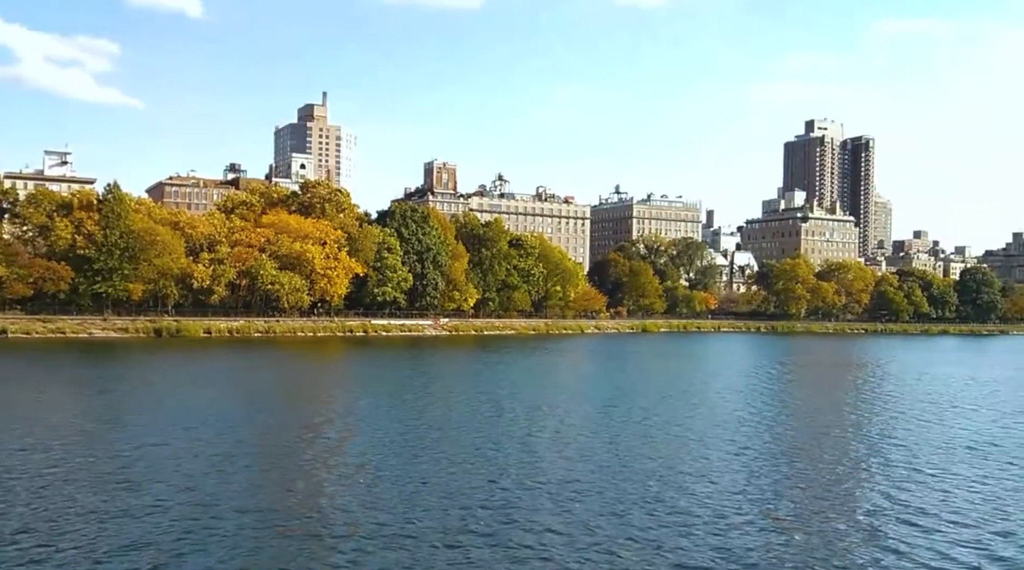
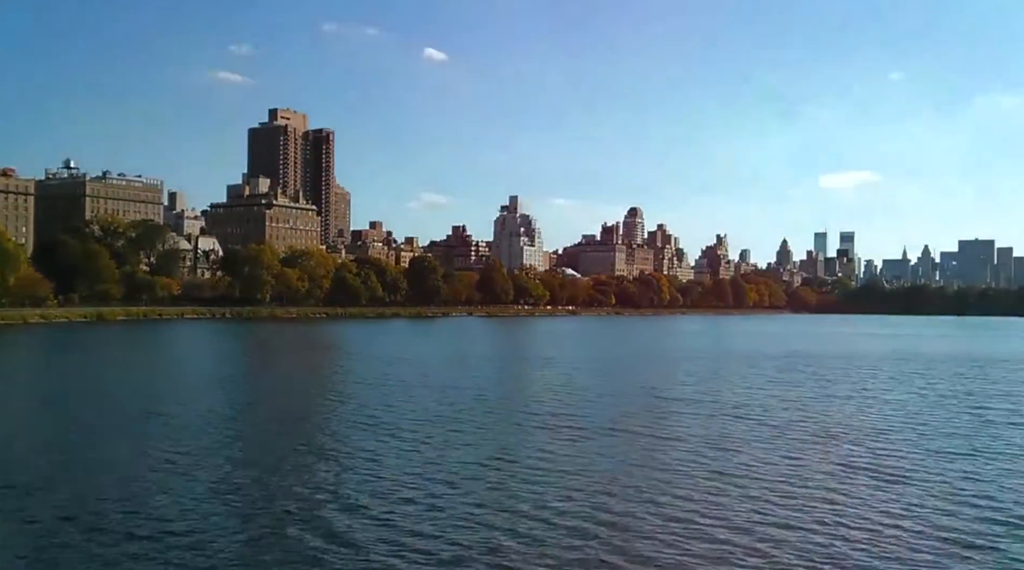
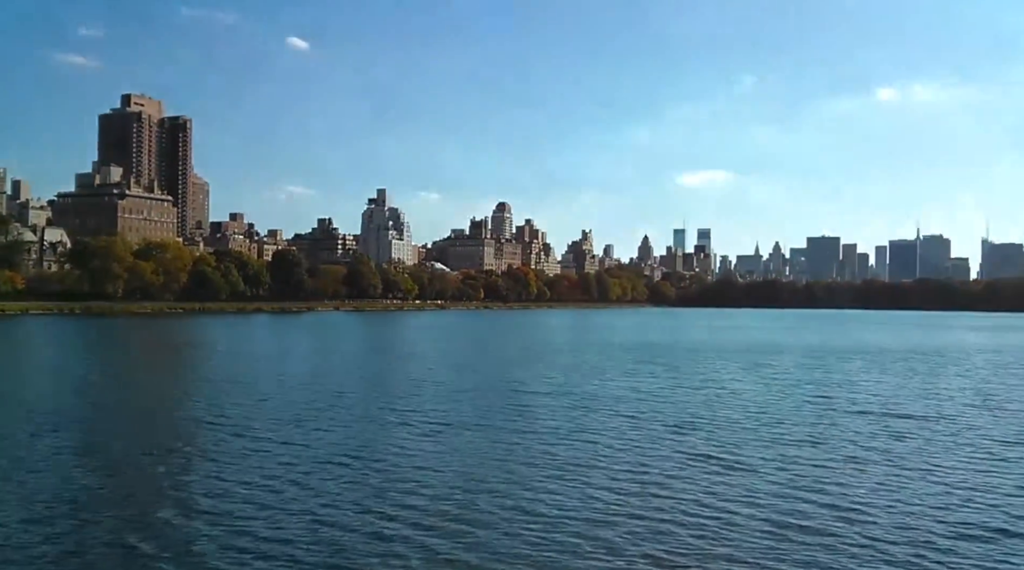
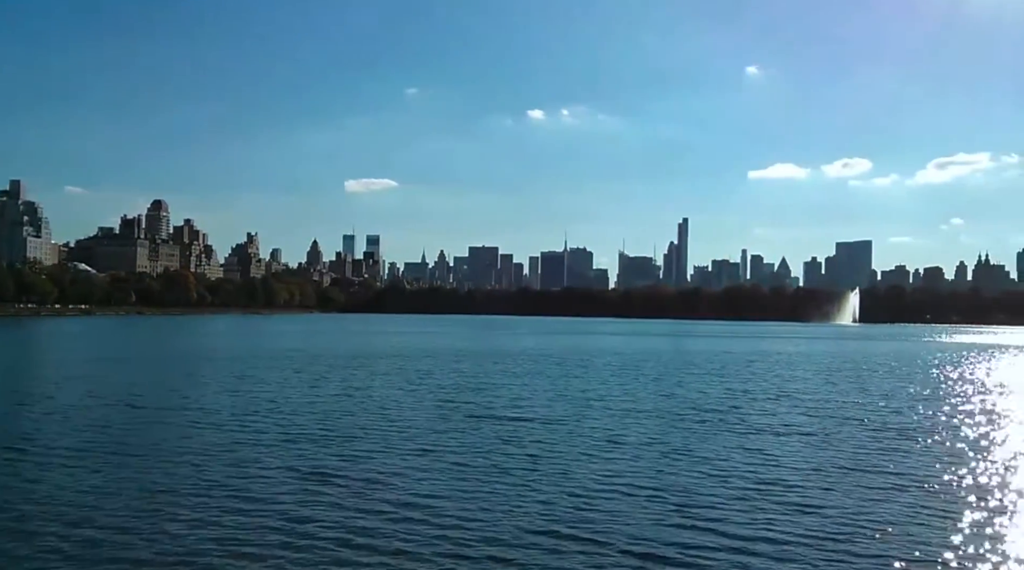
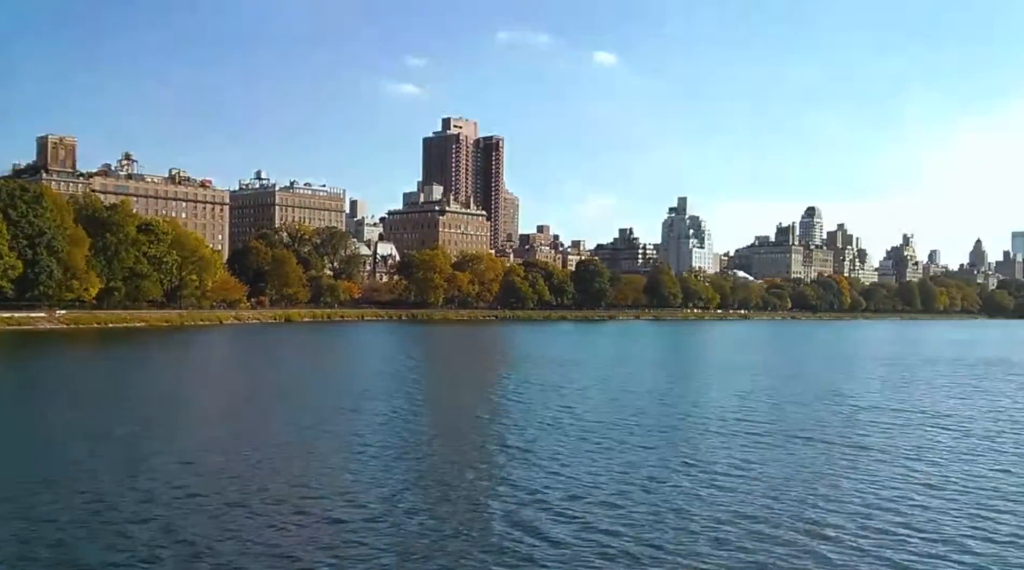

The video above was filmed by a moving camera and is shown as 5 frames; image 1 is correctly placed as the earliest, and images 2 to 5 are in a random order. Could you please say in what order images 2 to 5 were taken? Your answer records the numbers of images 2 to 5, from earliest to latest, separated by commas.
5, 2, 3, 4
